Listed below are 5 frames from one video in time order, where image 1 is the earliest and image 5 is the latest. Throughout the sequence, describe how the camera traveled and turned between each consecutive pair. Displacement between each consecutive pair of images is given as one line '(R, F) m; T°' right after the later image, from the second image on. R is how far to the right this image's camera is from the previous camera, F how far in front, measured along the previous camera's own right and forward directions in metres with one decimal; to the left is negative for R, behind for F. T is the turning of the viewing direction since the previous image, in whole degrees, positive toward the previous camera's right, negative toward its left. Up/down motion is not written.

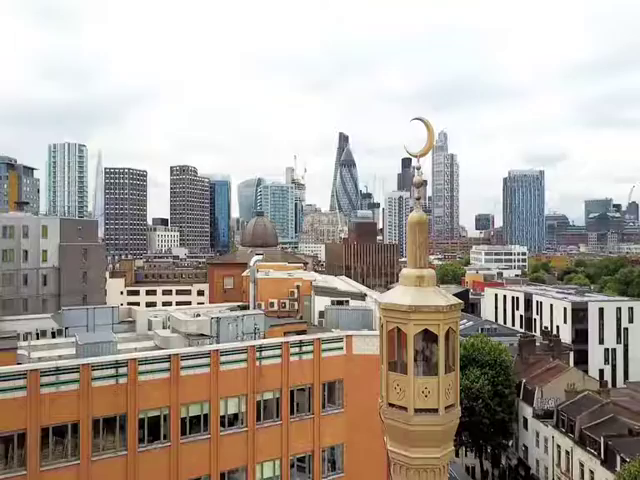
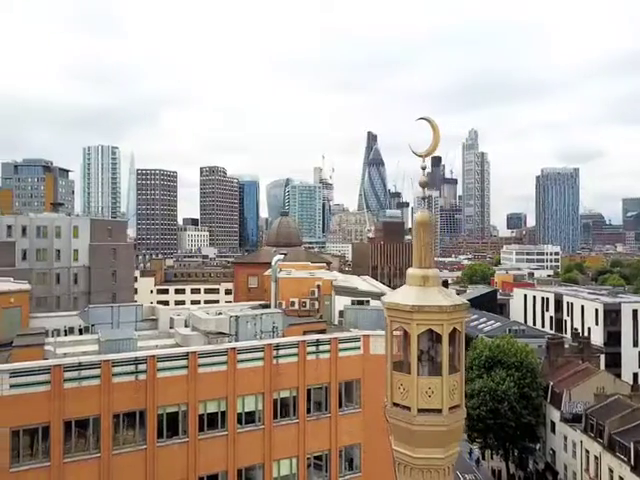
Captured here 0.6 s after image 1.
(+0.6, -0.1) m; -3°
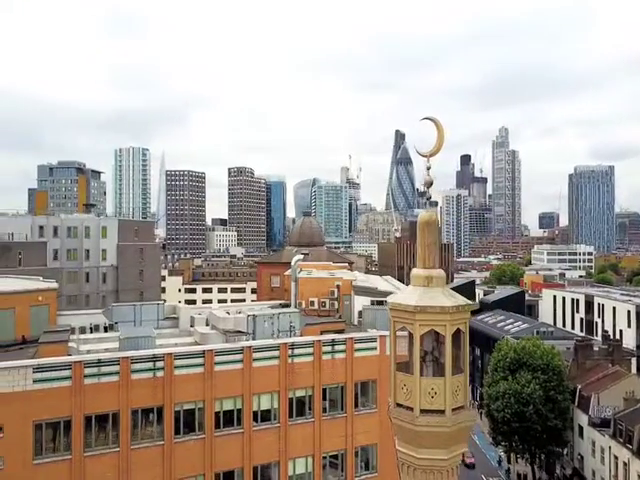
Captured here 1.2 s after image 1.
(+0.6, -0.1) m; -3°
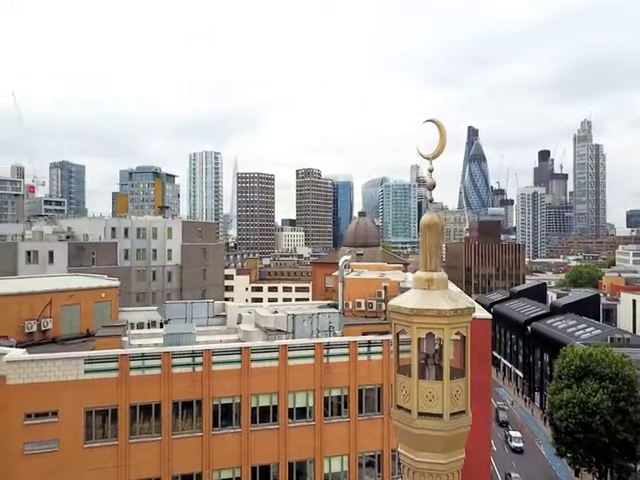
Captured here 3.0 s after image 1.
(+1.6, -0.2) m; -8°
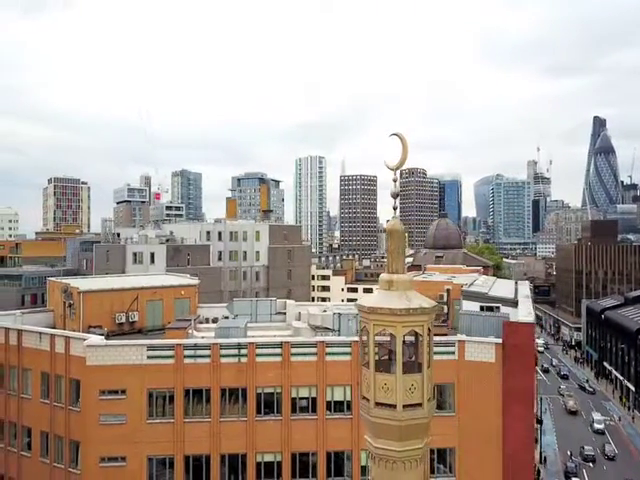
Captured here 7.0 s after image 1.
(+3.4, -1.0) m; -12°
